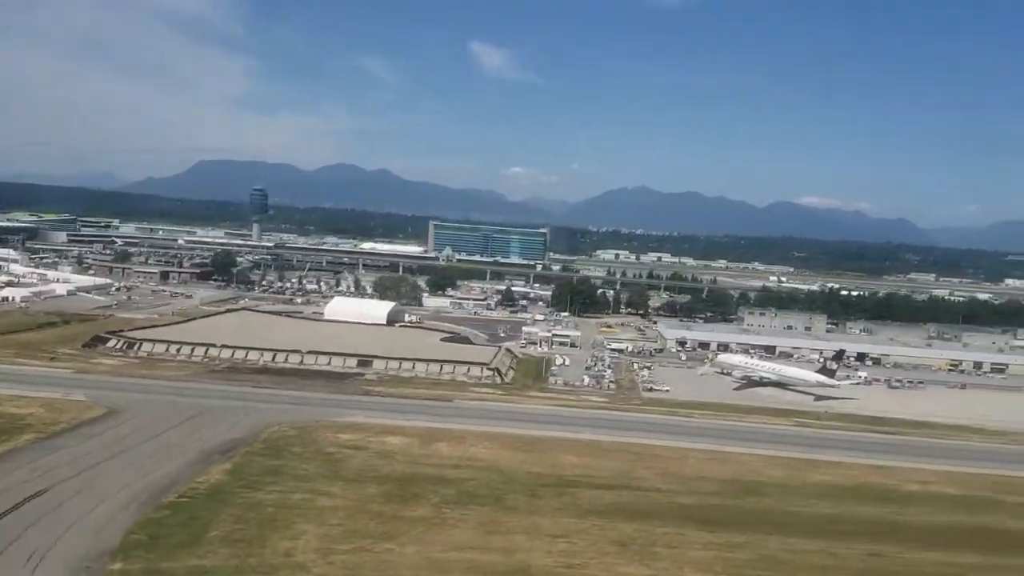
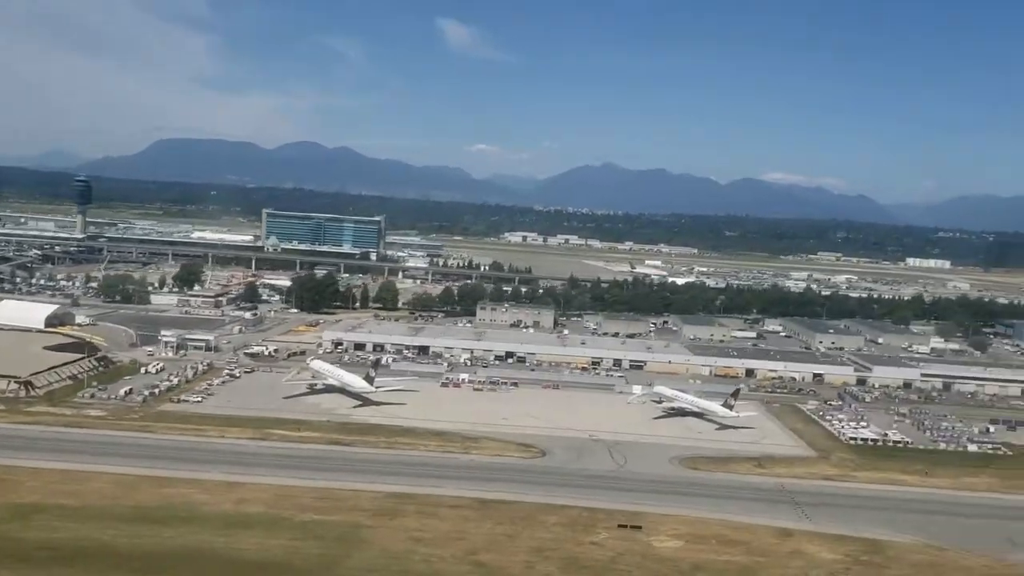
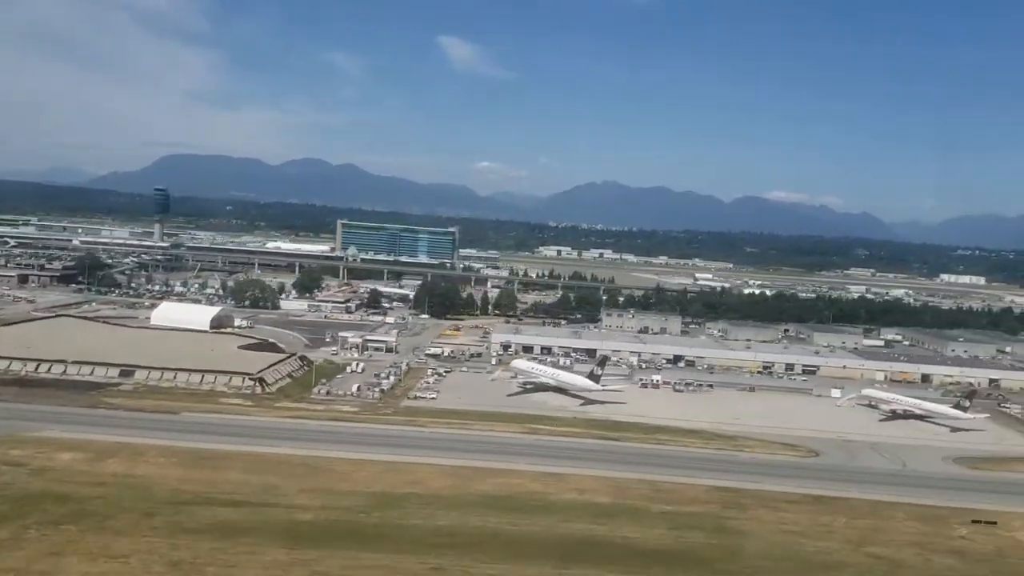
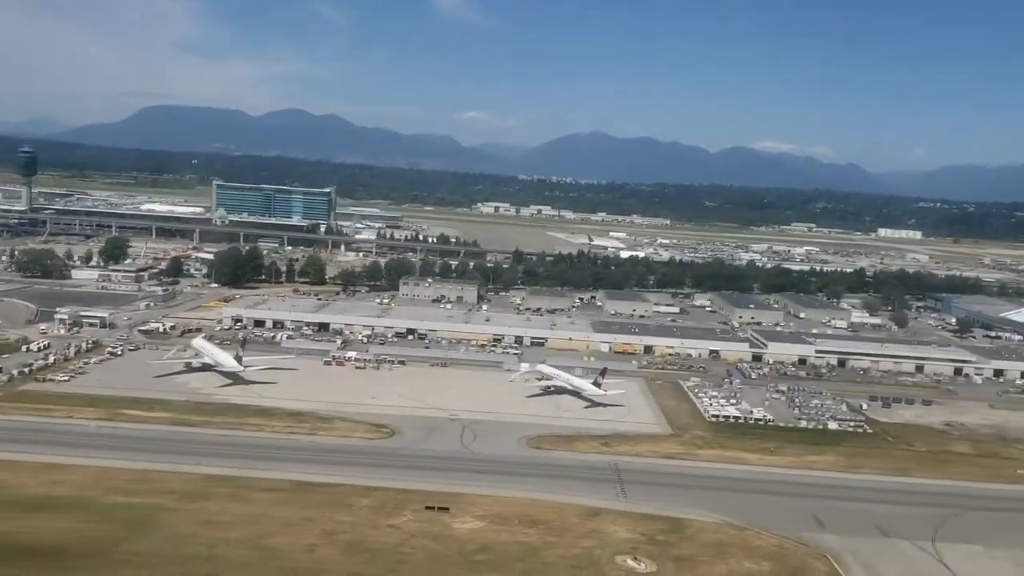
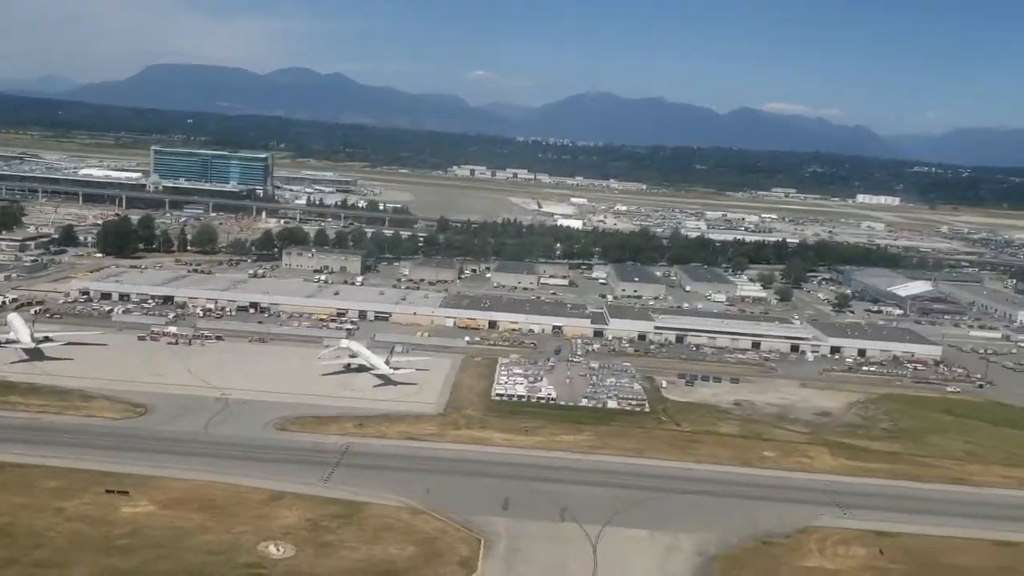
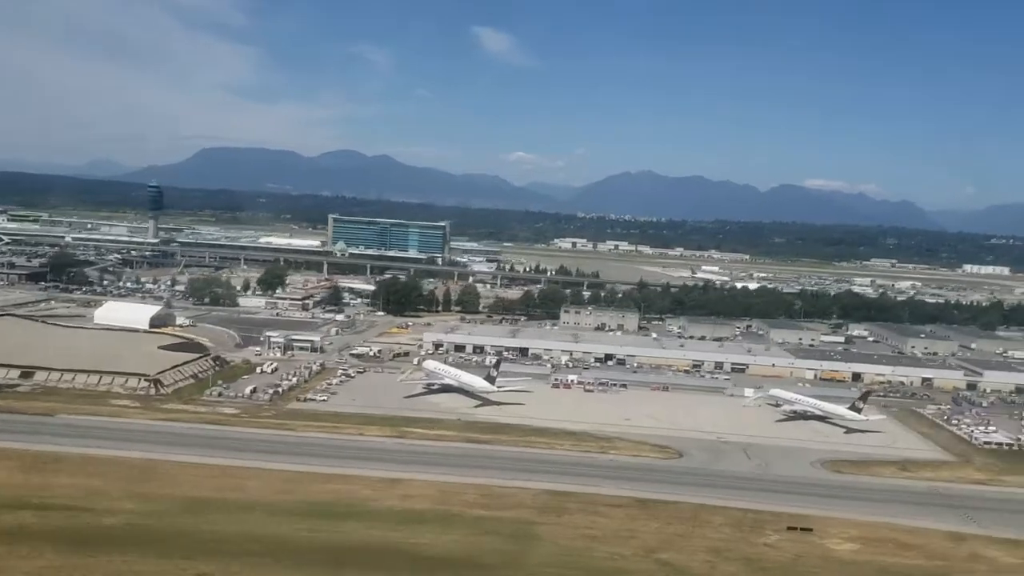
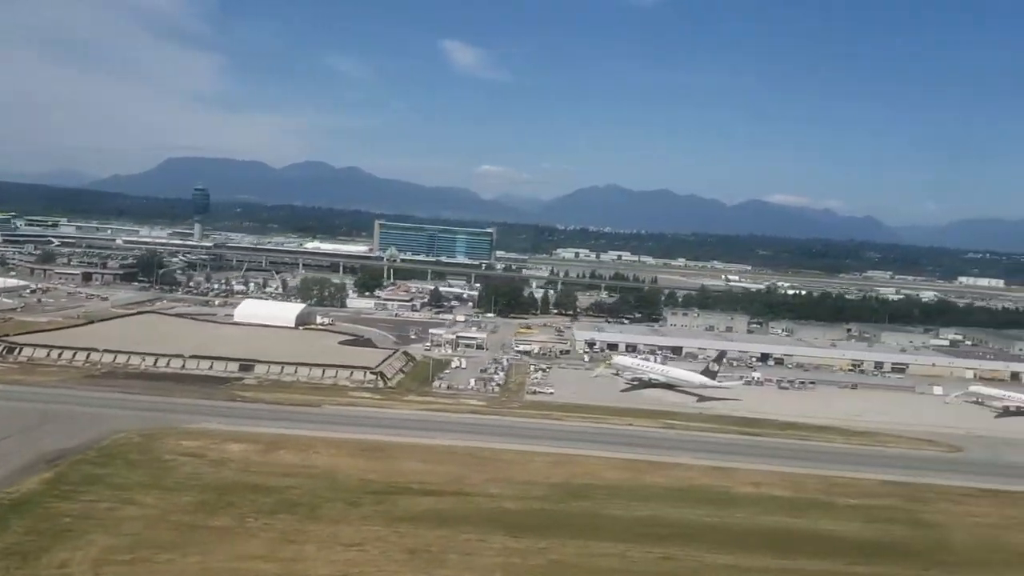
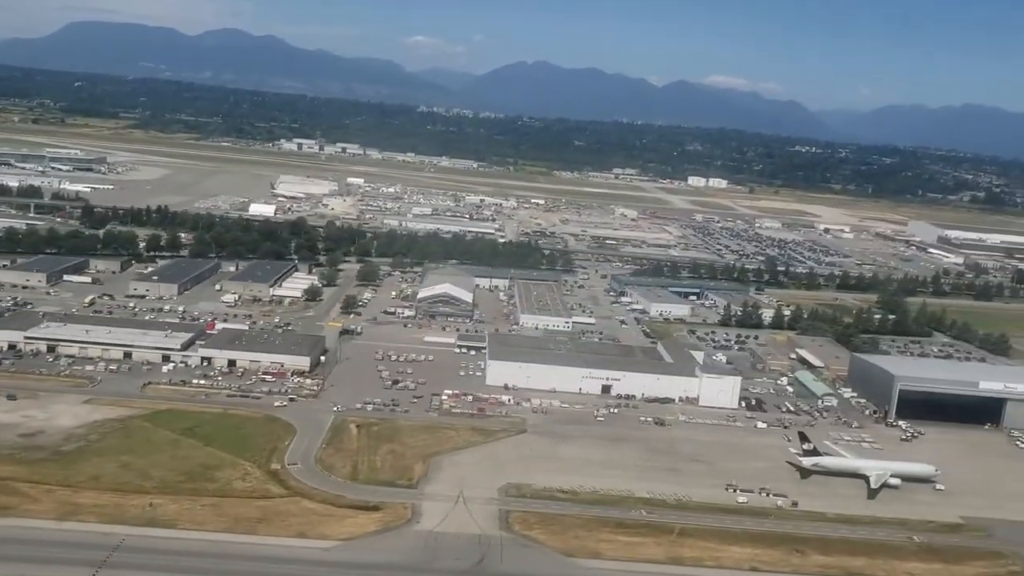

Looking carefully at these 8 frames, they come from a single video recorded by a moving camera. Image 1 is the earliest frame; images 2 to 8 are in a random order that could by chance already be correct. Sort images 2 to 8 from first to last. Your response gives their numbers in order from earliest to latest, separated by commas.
7, 3, 6, 2, 4, 5, 8
